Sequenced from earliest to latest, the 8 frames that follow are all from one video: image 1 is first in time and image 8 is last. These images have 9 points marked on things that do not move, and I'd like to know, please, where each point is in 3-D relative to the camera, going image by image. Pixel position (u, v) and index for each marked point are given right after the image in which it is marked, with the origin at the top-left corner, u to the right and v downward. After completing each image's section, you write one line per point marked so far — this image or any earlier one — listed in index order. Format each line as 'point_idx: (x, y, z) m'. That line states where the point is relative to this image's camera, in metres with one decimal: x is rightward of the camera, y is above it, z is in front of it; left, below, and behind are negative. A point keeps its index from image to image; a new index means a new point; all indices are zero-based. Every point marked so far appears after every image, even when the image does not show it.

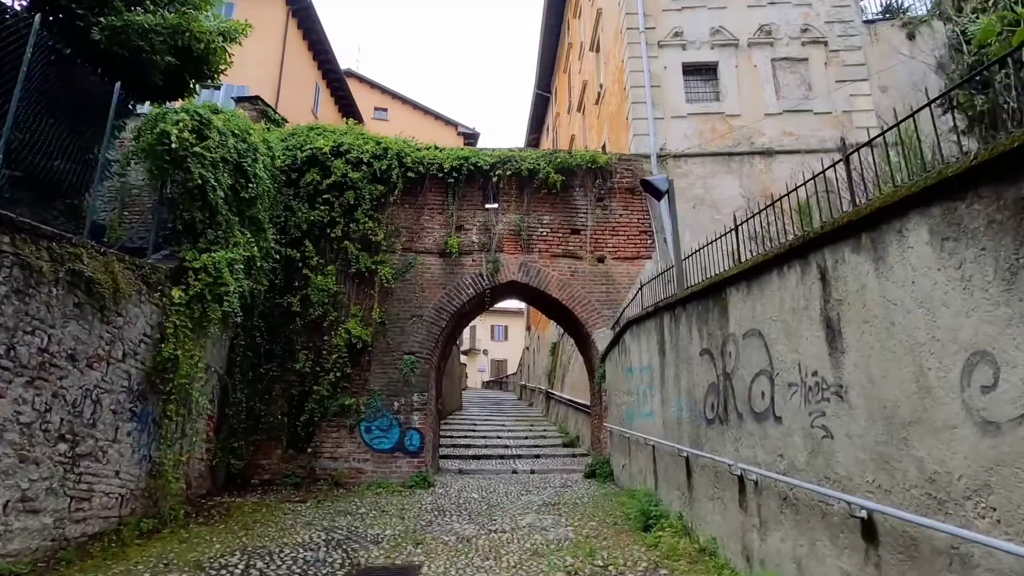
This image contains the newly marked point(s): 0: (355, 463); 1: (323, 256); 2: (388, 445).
0: (-2.0, -2.2, +9.0) m
1: (-2.6, +0.4, +9.7) m
2: (-1.6, -2.0, +9.2) m
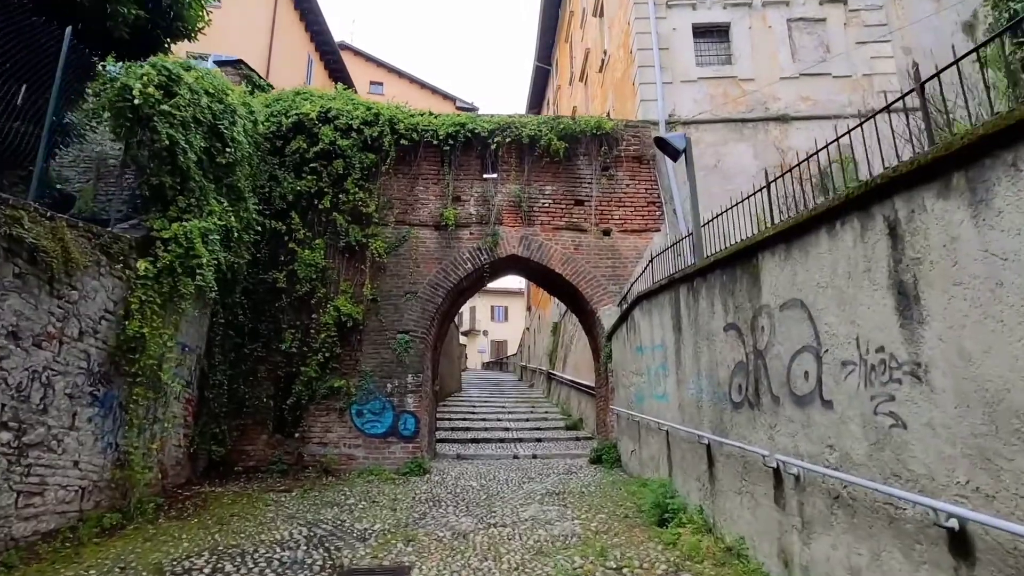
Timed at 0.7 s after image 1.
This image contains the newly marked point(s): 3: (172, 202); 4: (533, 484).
0: (-2.0, -1.9, +8.5) m
1: (-2.6, +0.7, +9.1) m
2: (-1.6, -1.7, +8.6) m
3: (-3.0, +0.8, +6.4) m
4: (+0.2, -2.1, +7.5) m
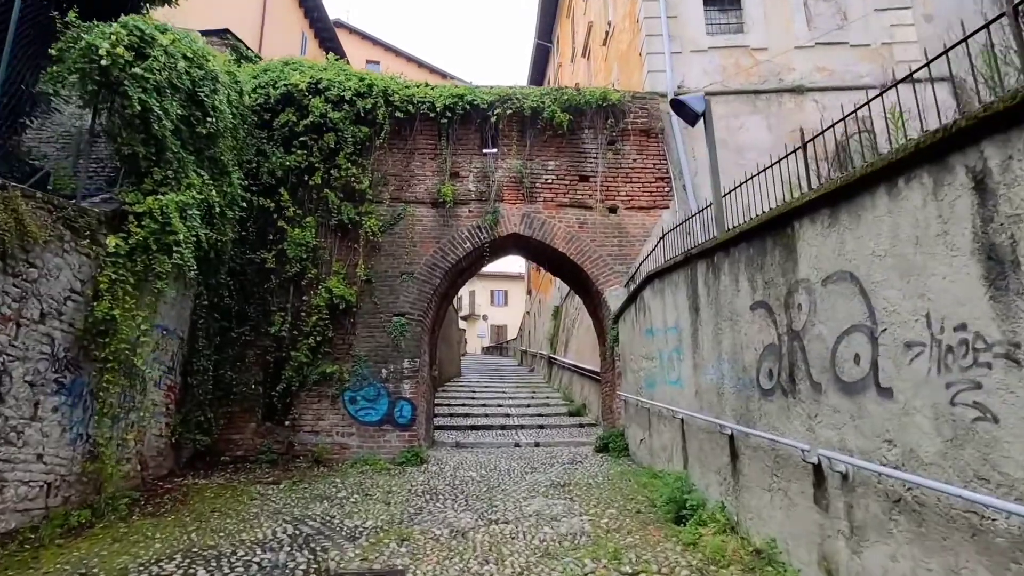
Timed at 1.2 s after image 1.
0: (-2.0, -1.7, +8.1) m
1: (-2.5, +1.0, +8.6) m
2: (-1.6, -1.5, +8.2) m
3: (-3.0, +0.9, +5.9) m
4: (+0.2, -1.9, +7.1) m
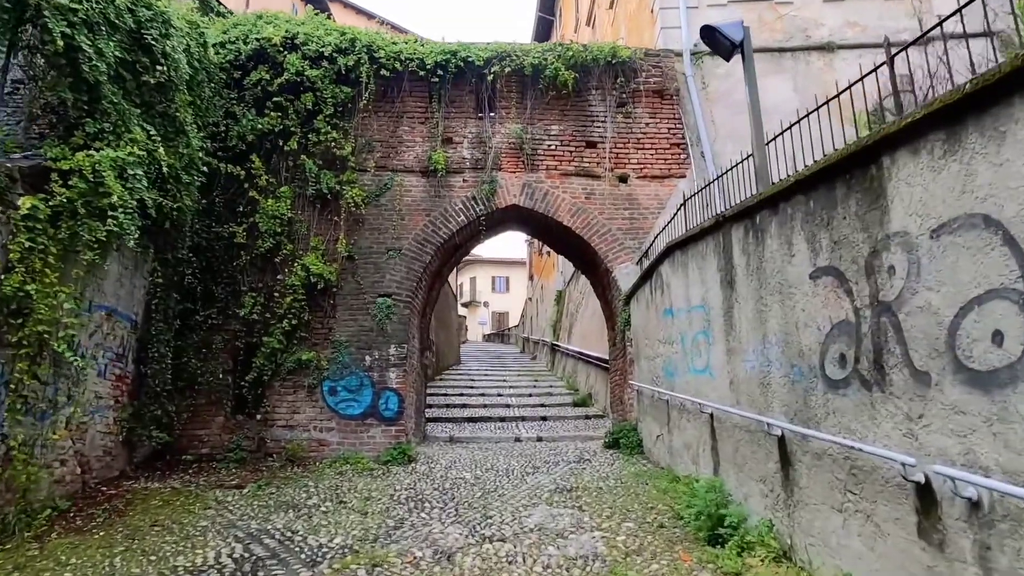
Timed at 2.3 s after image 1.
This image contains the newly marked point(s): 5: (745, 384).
0: (-2.0, -1.5, +7.2) m
1: (-2.6, +1.2, +7.7) m
2: (-1.6, -1.3, +7.3) m
3: (-3.0, +1.1, +5.0) m
4: (+0.2, -1.6, +6.2) m
5: (+1.3, -0.5, +4.1) m
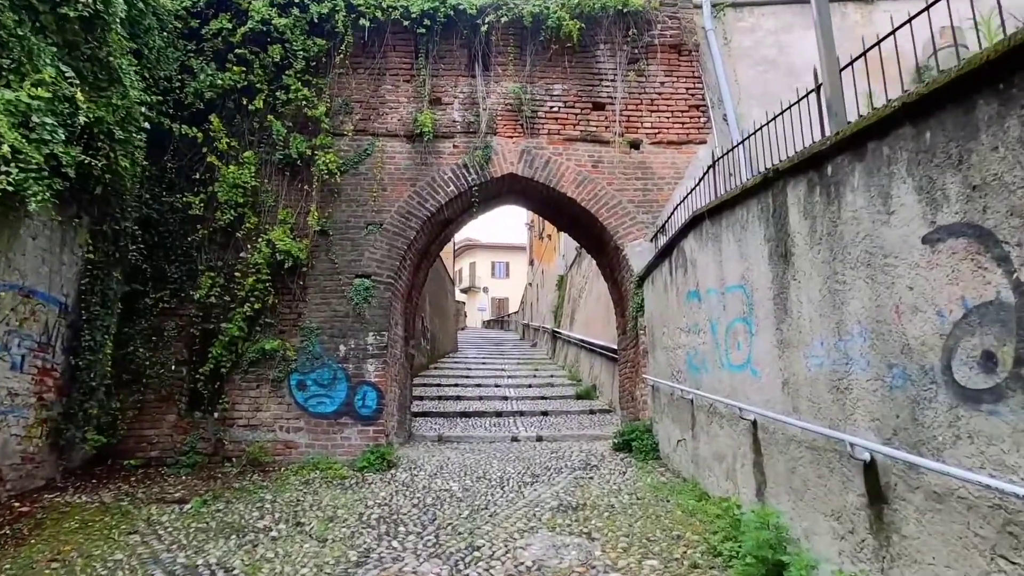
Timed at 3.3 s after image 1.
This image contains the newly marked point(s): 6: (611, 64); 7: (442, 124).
0: (-2.0, -1.3, +6.3) m
1: (-2.6, +1.4, +6.7) m
2: (-1.6, -1.1, +6.4) m
3: (-3.1, +1.3, +4.0) m
4: (+0.2, -1.5, +5.3) m
5: (+1.3, -0.4, +3.1) m
6: (+1.0, +2.3, +7.5) m
7: (-0.7, +1.7, +7.3) m
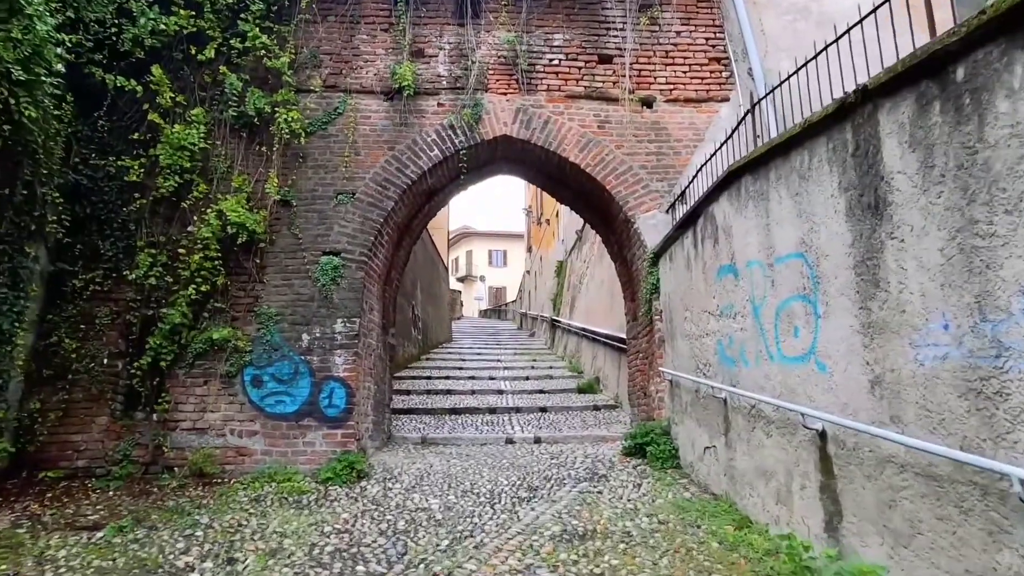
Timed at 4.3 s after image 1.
0: (-2.1, -1.1, +5.3) m
1: (-2.6, +1.6, +5.7) m
2: (-1.7, -0.9, +5.4) m
3: (-3.1, +1.4, +3.0) m
4: (+0.1, -1.3, +4.4) m
5: (+1.3, -0.3, +2.2) m
6: (+1.0, +2.5, +6.5) m
7: (-0.8, +1.8, +6.3) m
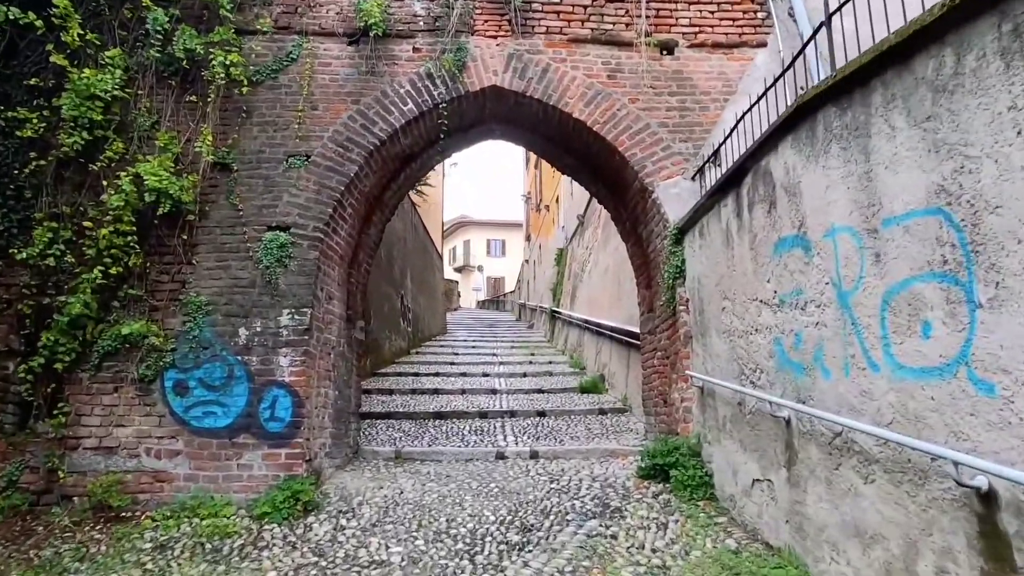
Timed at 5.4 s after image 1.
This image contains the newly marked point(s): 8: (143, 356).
0: (-2.1, -1.0, +4.3) m
1: (-2.7, +1.7, +4.6) m
2: (-1.7, -0.8, +4.4) m
3: (-3.2, +1.5, +1.9) m
4: (+0.1, -1.2, +3.3) m
5: (+1.2, -0.2, +1.1) m
6: (+0.9, +2.6, +5.4) m
7: (-0.8, +2.0, +5.2) m
8: (-2.2, -0.4, +4.4) m
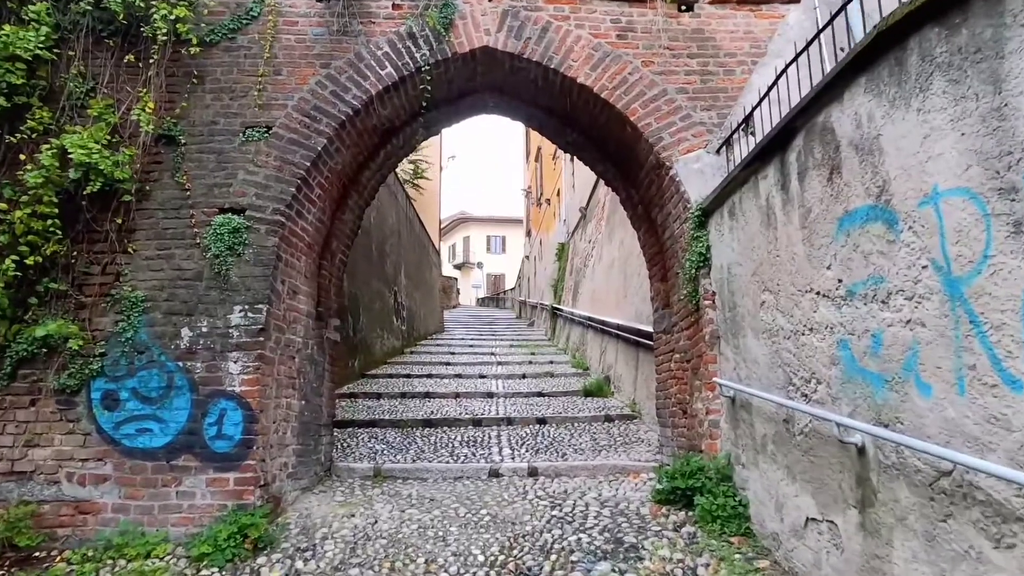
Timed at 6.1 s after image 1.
0: (-2.2, -1.0, +3.6) m
1: (-2.7, +1.7, +3.9) m
2: (-1.8, -0.8, +3.7) m
3: (-3.2, +1.5, +1.2) m
4: (+0.1, -1.2, +2.6) m
5: (+1.2, -0.2, +0.4) m
6: (+0.9, +2.7, +4.7) m
7: (-0.9, +2.0, +4.5) m
8: (-2.2, -0.4, +3.7) m
